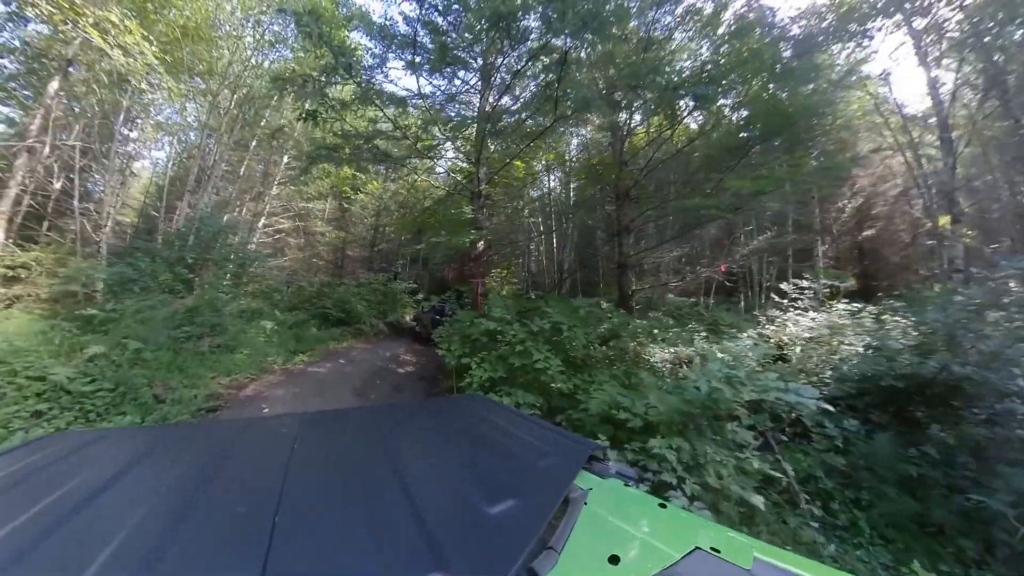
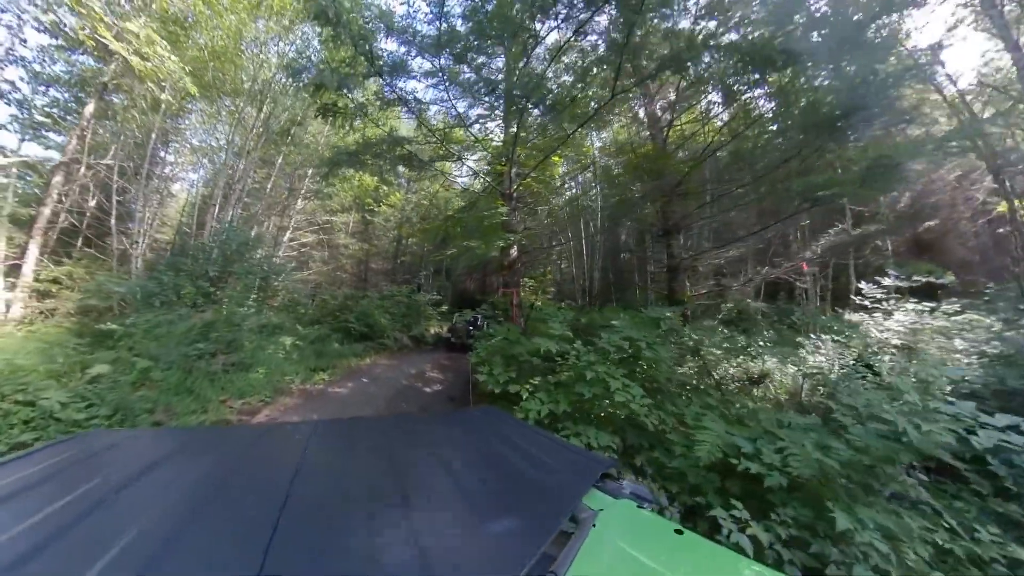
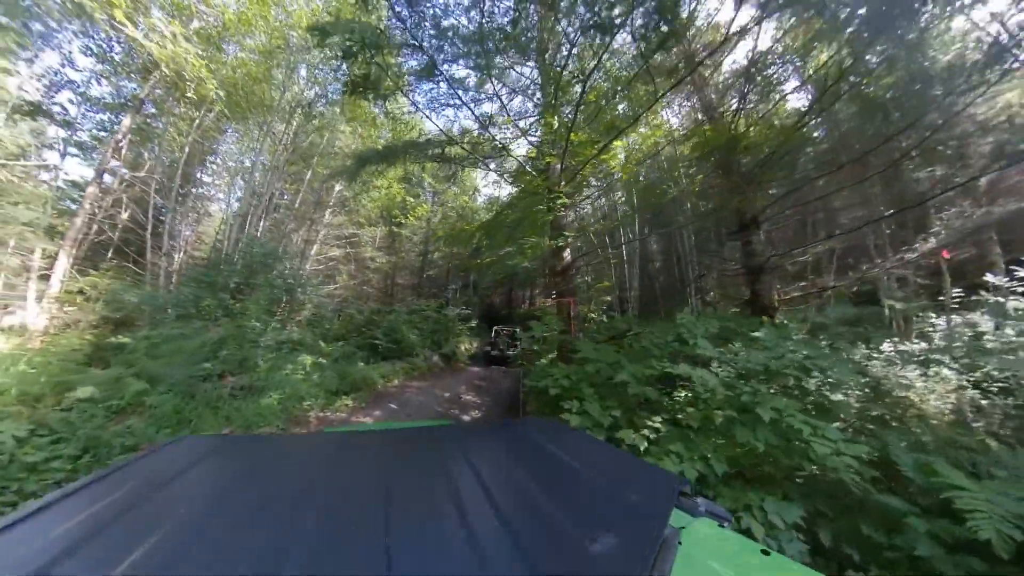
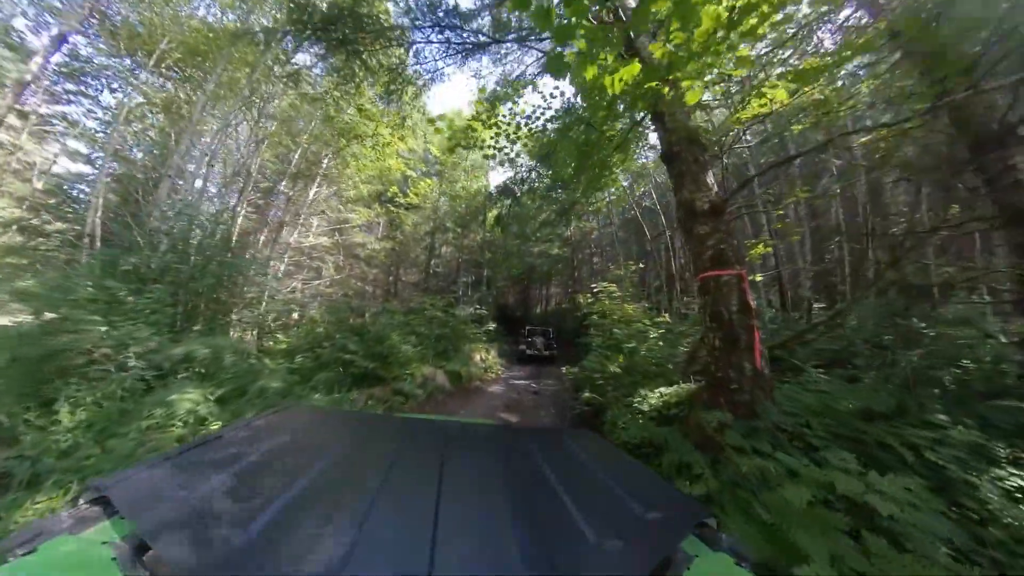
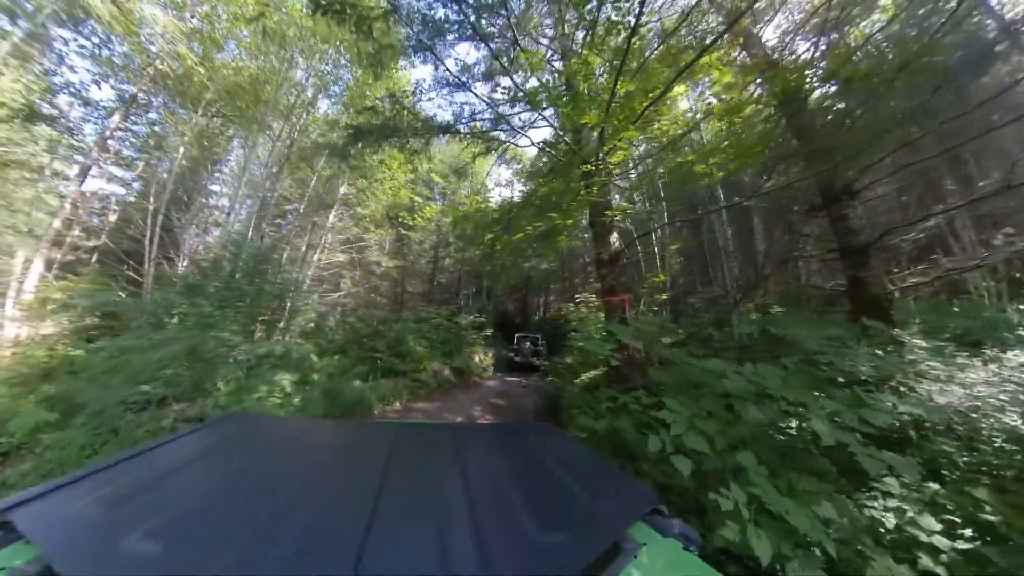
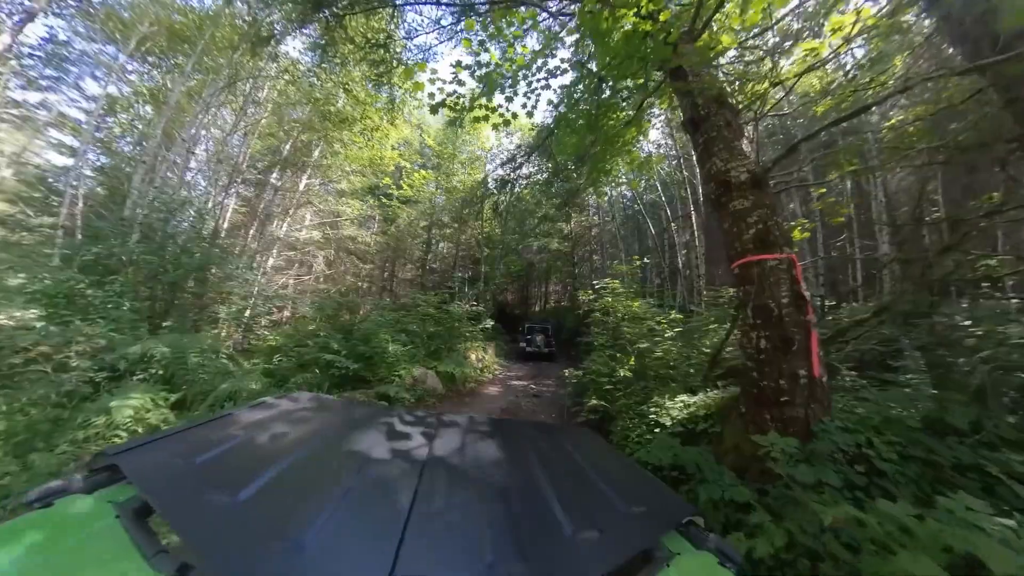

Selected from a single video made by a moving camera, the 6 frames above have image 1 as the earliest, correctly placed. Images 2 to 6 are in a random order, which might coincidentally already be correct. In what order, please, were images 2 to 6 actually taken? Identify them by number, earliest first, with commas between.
2, 3, 5, 4, 6
